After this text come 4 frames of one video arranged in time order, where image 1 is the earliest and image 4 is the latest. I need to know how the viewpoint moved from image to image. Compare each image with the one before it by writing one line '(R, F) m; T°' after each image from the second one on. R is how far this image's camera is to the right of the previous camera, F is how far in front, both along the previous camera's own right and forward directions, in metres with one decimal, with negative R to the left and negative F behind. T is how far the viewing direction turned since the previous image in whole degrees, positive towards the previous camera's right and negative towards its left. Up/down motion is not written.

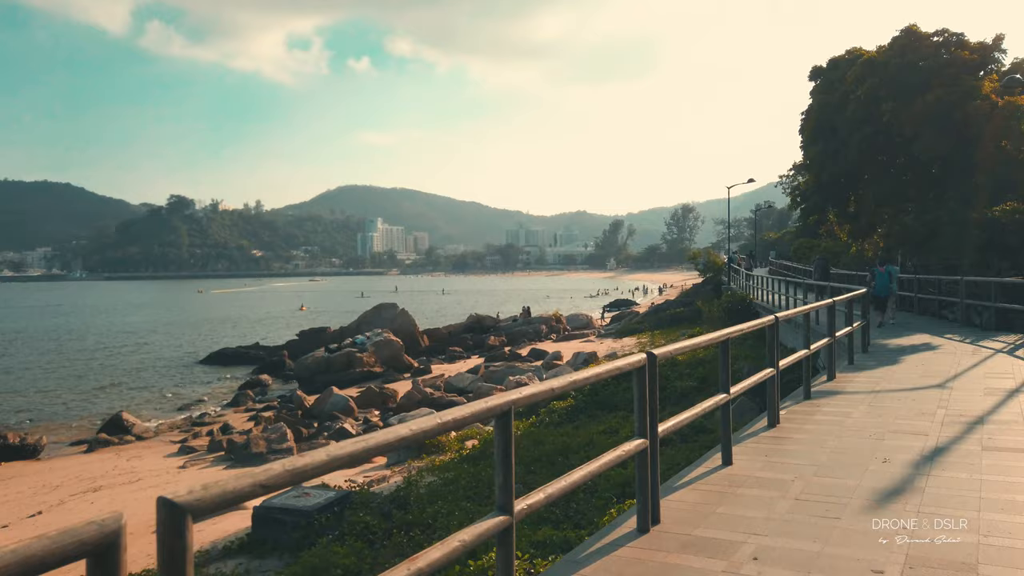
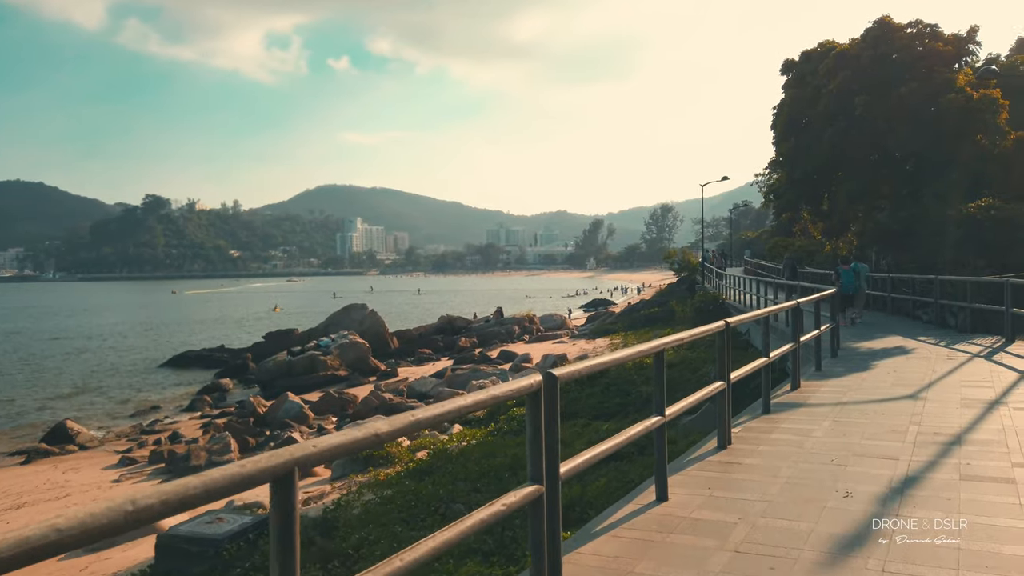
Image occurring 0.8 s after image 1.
(+0.5, +0.9) m; +1°
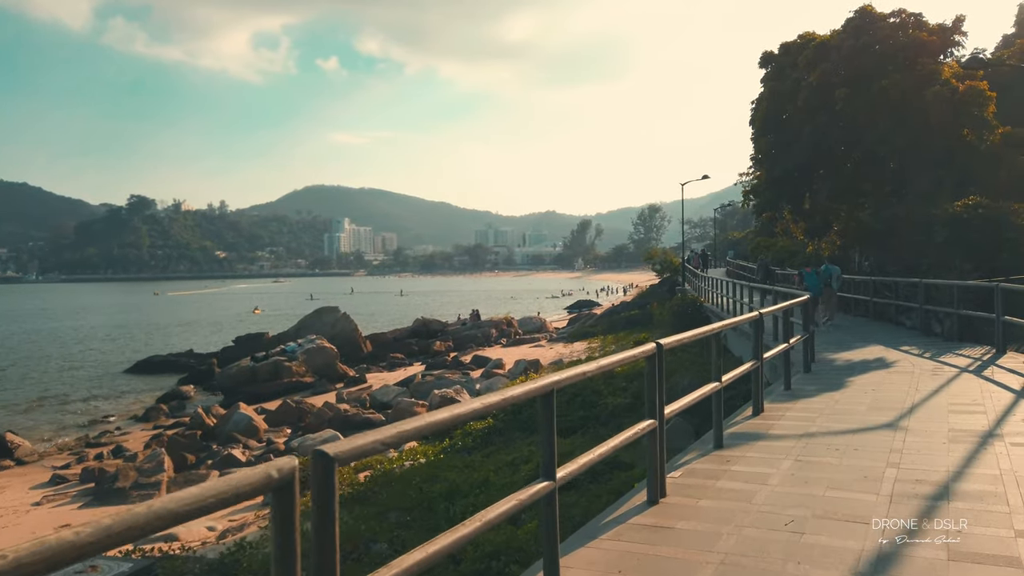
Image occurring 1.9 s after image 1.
(+0.7, +1.3) m; +1°
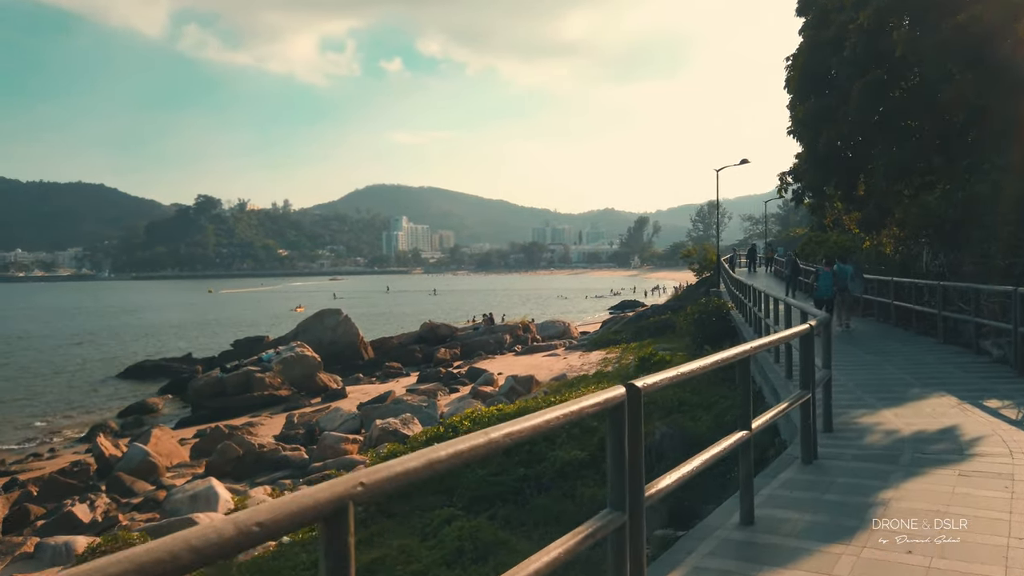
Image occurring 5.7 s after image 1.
(+2.1, +4.6) m; -4°
